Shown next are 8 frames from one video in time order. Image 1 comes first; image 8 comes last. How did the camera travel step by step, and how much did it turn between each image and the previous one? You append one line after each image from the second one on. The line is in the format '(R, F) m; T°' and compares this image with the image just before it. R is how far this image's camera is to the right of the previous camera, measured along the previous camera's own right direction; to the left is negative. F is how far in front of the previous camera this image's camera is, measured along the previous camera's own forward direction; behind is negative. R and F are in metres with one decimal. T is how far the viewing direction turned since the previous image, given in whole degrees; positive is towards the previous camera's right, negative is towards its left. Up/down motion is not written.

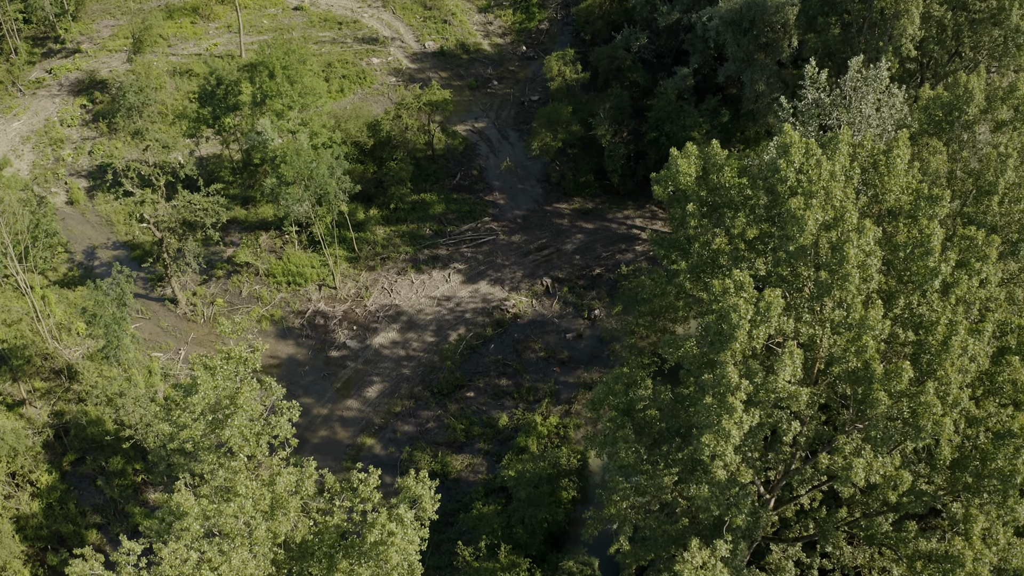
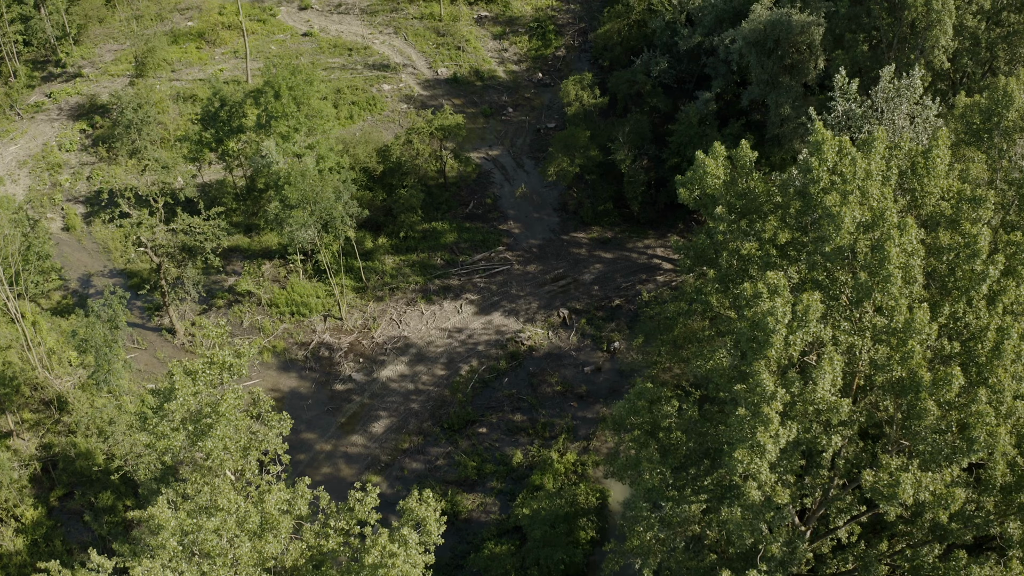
(-1.0, +0.9) m; +1°
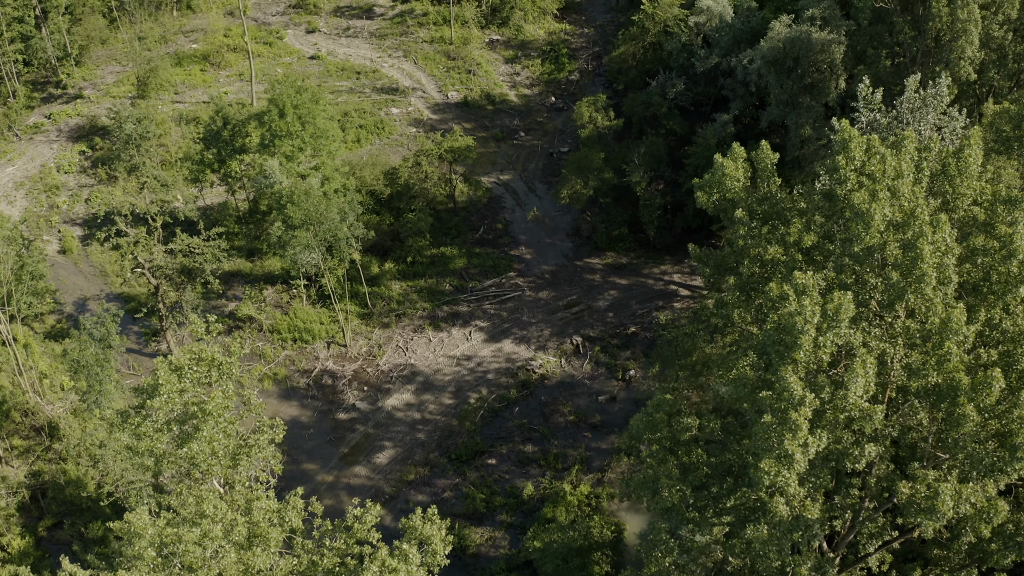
(-0.7, +0.7) m; +1°
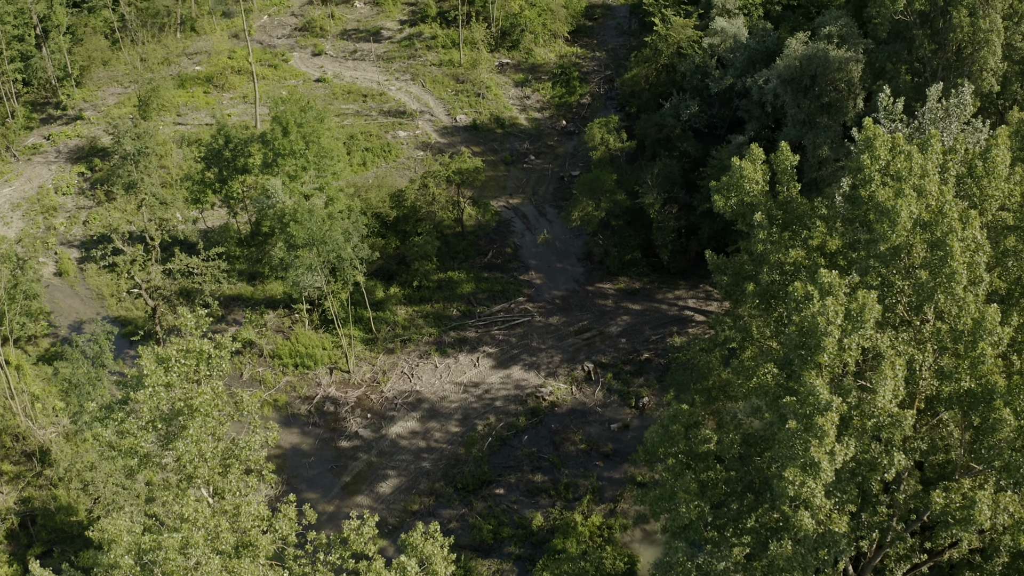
(-0.7, +0.5) m; +1°
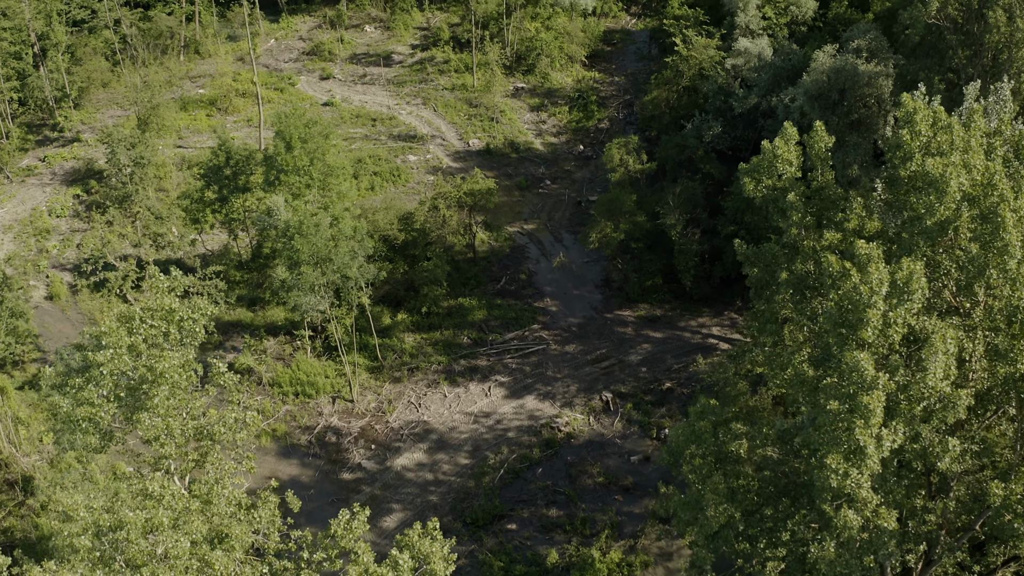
(-1.1, +0.7) m; +1°
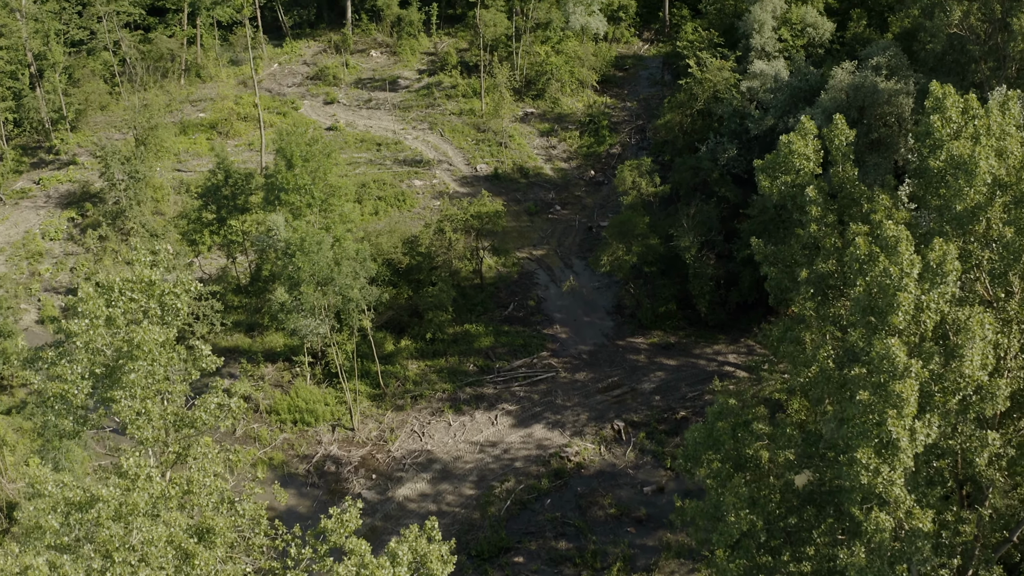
(-0.8, +0.4) m; +1°
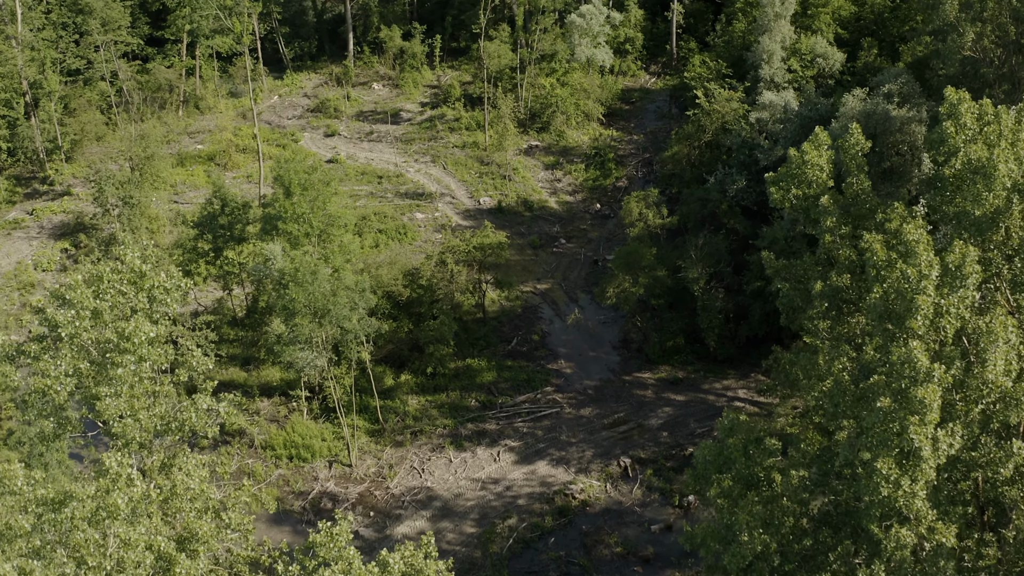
(-0.6, +0.2) m; +1°
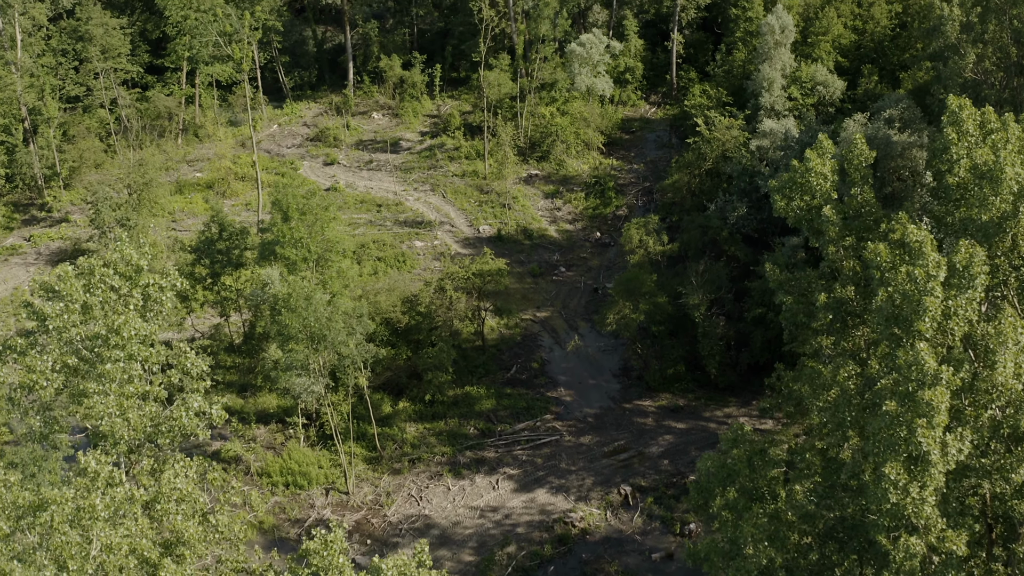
(-0.3, -0.2) m; +1°
